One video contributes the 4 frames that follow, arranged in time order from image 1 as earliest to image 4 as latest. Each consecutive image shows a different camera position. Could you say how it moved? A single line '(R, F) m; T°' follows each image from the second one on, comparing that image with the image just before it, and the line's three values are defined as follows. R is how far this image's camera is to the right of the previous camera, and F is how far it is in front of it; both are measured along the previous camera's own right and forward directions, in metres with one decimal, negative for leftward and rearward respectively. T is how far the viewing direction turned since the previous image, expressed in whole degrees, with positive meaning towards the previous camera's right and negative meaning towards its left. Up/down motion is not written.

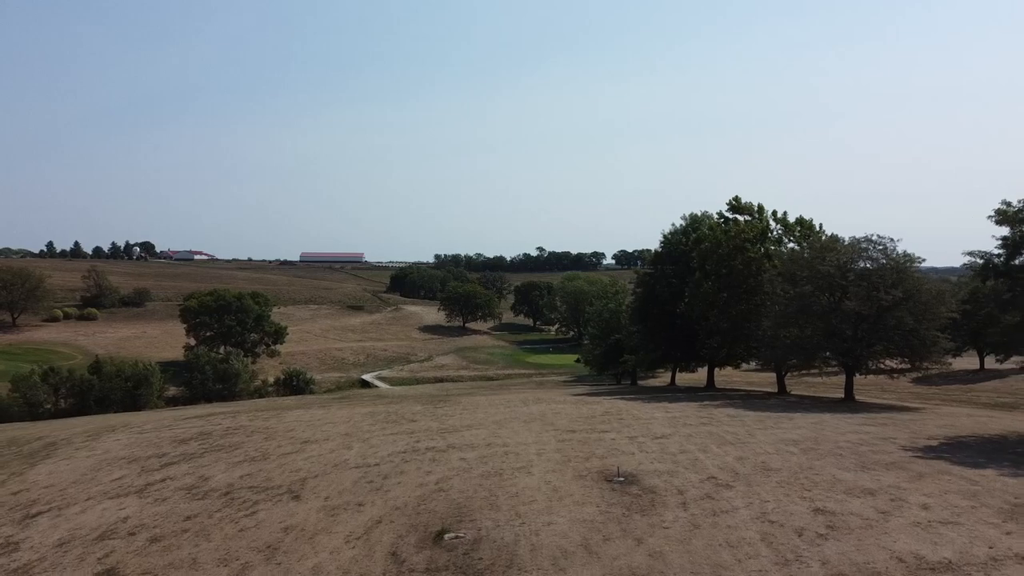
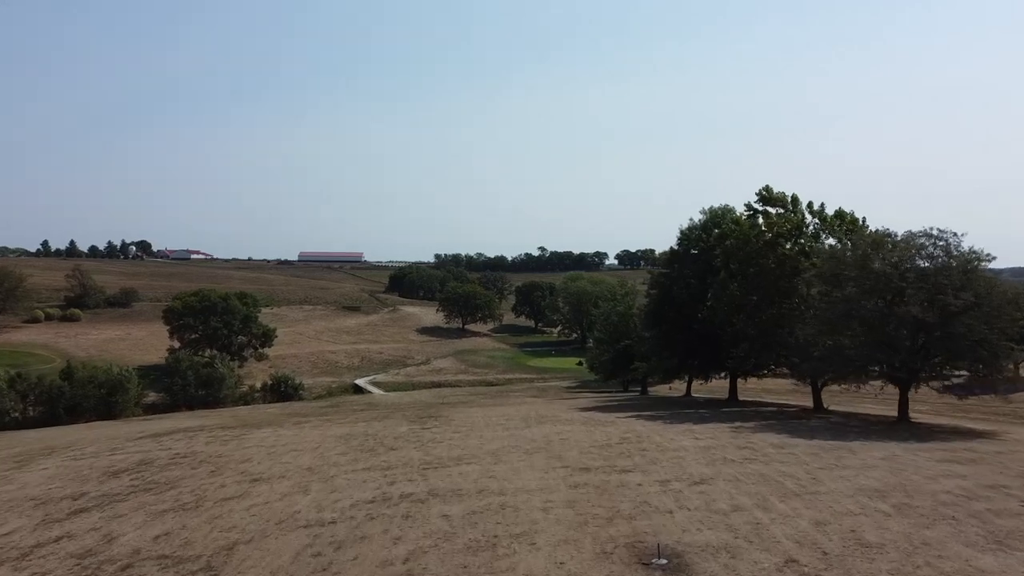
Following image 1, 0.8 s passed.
(0.0, +3.6) m; 0°
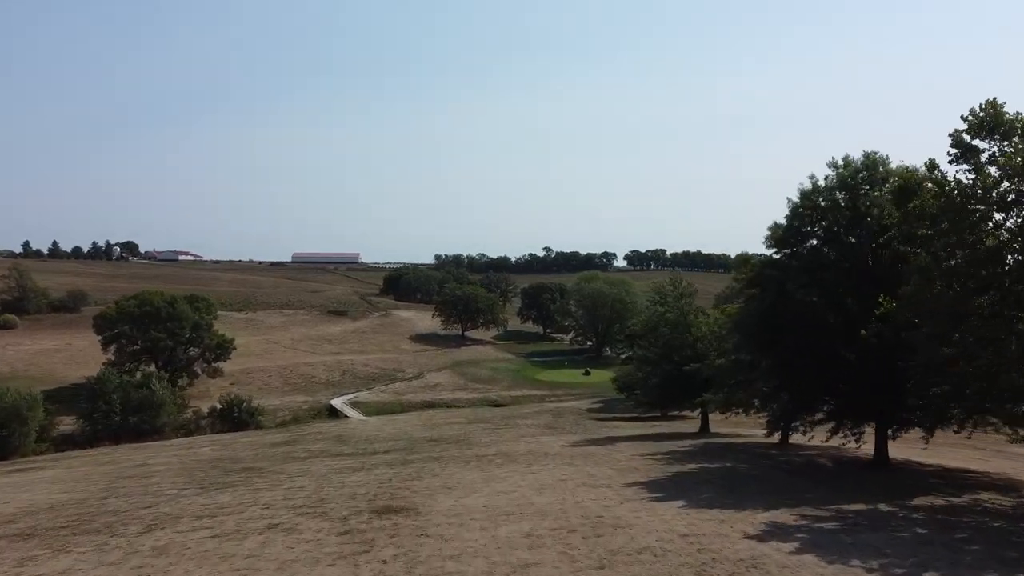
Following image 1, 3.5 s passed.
(-0.4, +12.1) m; 0°
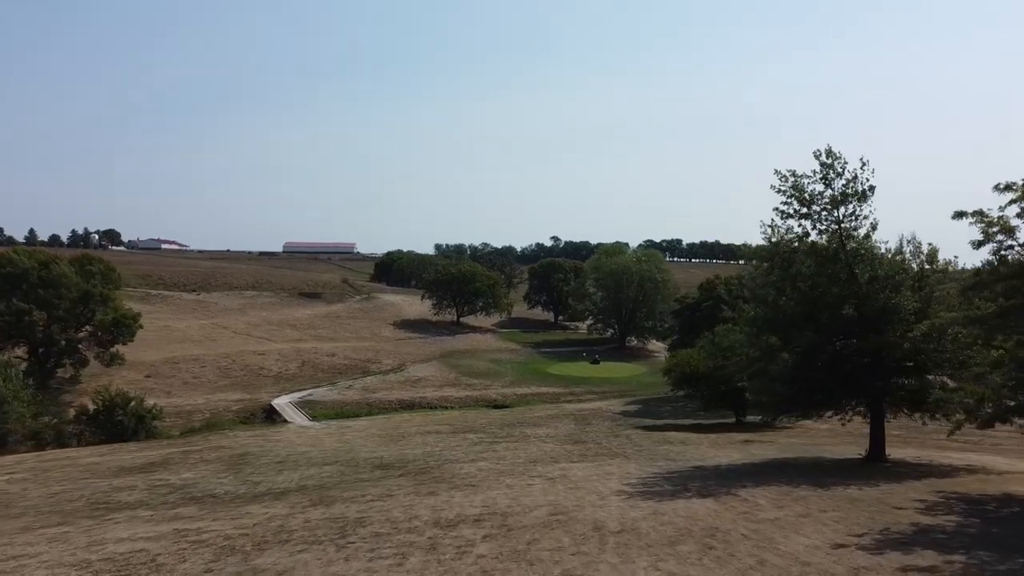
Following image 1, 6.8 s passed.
(0.0, +15.6) m; 0°
